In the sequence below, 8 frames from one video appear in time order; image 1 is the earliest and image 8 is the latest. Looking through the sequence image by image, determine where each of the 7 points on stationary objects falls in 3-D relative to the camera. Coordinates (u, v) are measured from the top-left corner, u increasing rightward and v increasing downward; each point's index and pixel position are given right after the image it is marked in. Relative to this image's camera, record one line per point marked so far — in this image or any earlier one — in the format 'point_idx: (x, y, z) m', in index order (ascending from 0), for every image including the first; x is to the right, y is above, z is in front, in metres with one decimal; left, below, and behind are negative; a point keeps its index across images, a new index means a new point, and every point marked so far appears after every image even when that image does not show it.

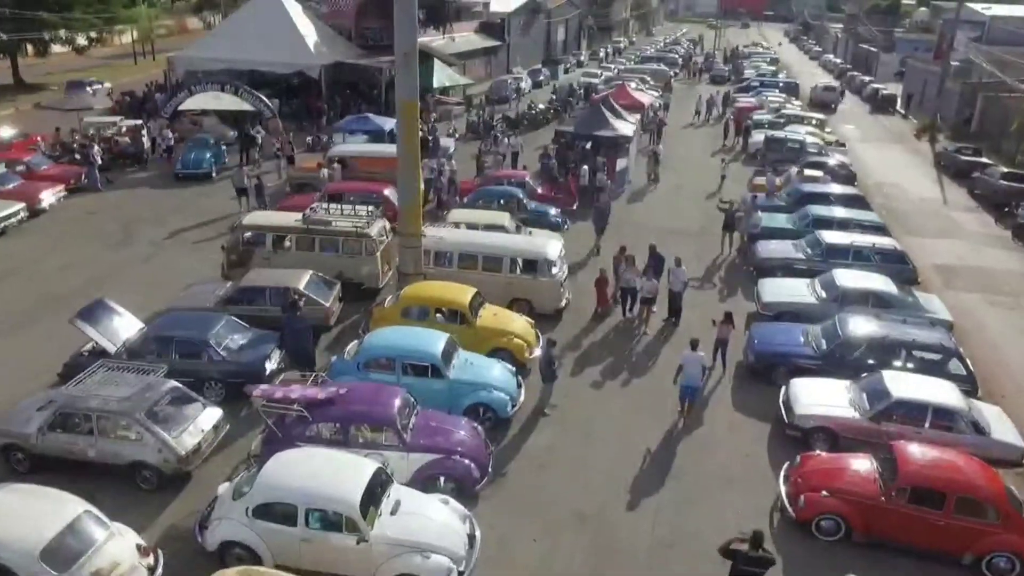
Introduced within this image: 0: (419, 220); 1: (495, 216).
0: (-1.9, +1.4, +15.9) m
1: (-0.4, +1.8, +20.1) m
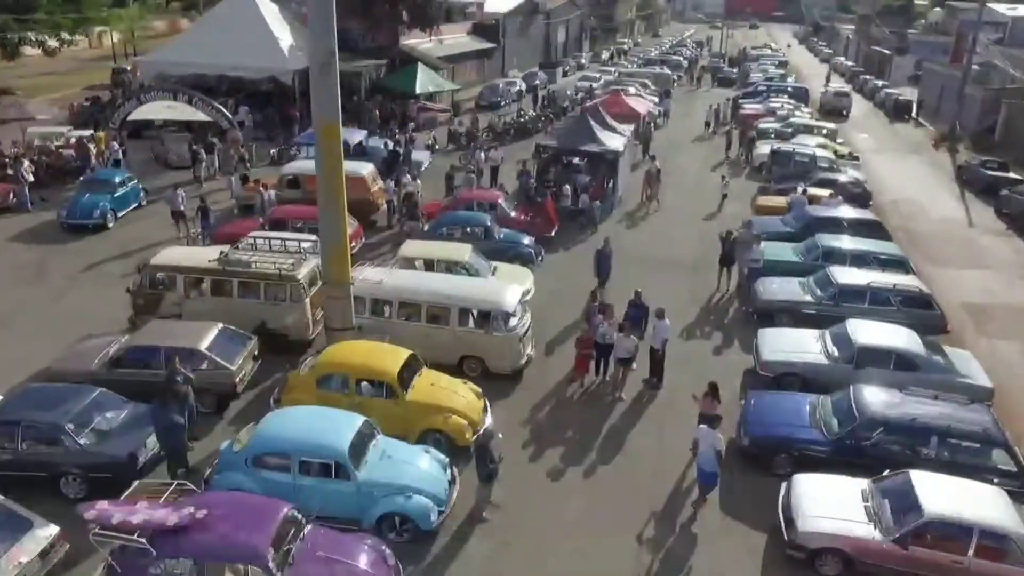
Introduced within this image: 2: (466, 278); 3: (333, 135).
0: (-2.8, +0.4, +13.2) m
1: (-1.3, +0.8, +17.4) m
2: (-0.9, +0.2, +14.9) m
3: (-2.8, +2.4, +12.5) m
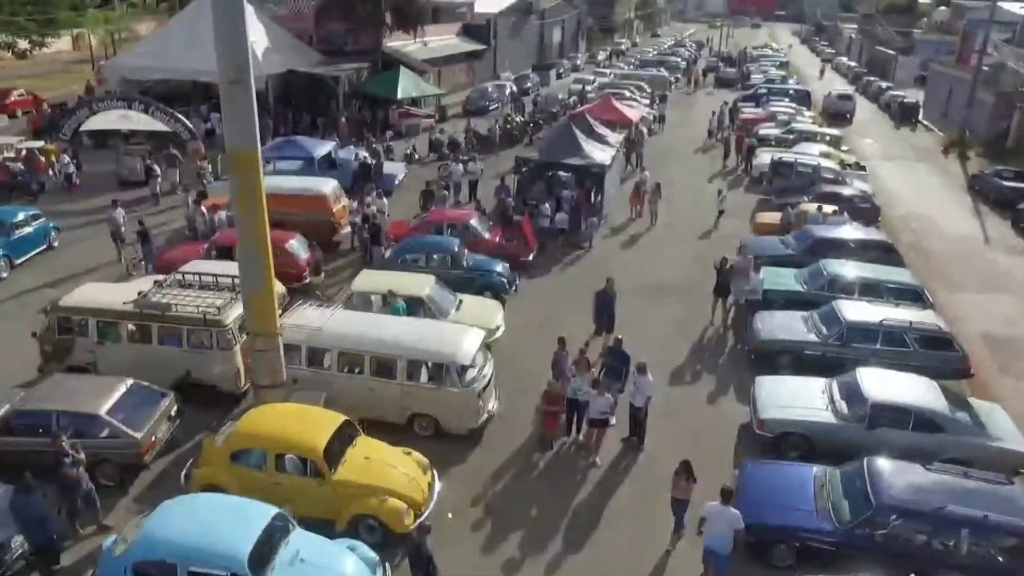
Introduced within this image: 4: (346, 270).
0: (-3.5, -0.4, +11.3) m
1: (-1.9, +0.1, +15.5) m
2: (-1.5, -0.6, +13.0) m
3: (-3.5, +1.7, +10.6) m
4: (-4.1, +0.5, +19.5) m
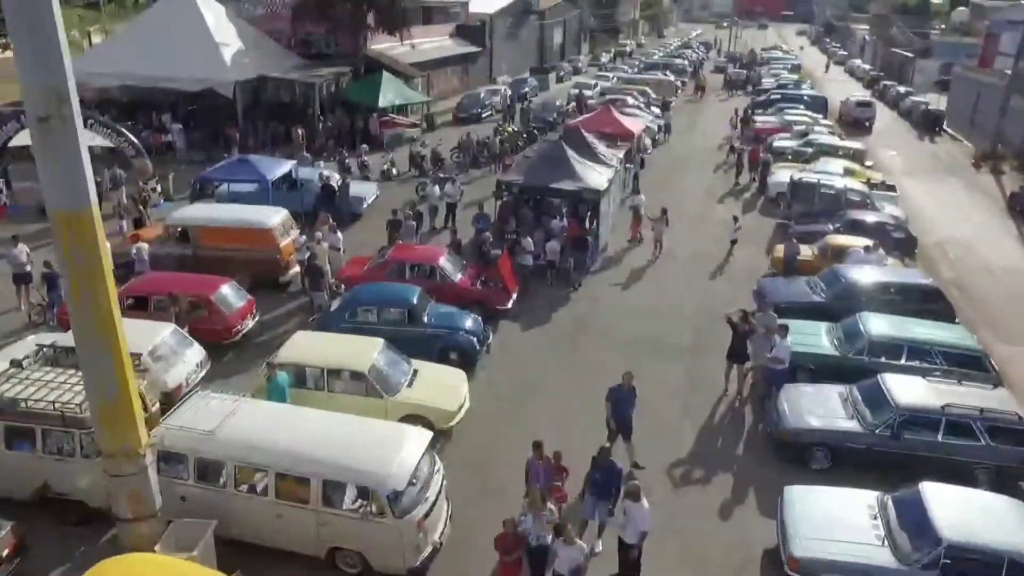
0: (-4.0, -1.5, +8.3) m
1: (-2.5, -1.0, +12.4) m
2: (-2.1, -1.7, +10.0) m
3: (-4.1, +0.6, +7.5) m
4: (-4.6, -0.6, +16.5) m
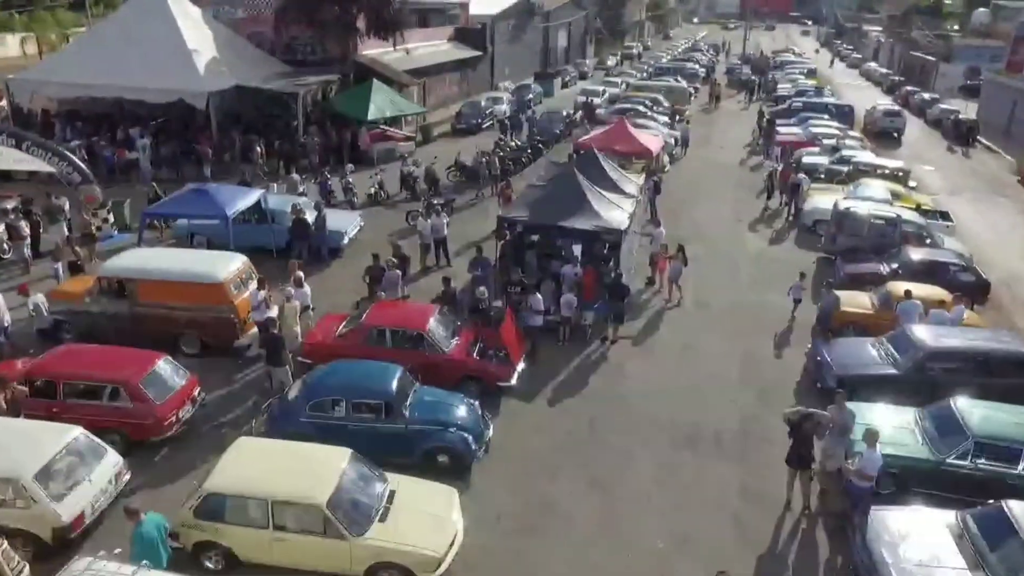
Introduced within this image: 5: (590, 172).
0: (-4.0, -2.7, +5.2) m
1: (-2.4, -2.2, +9.3) m
2: (-2.0, -2.9, +6.9) m
3: (-4.0, -0.6, +4.4) m
4: (-4.5, -1.8, +13.4) m
5: (+1.9, +2.8, +19.4) m
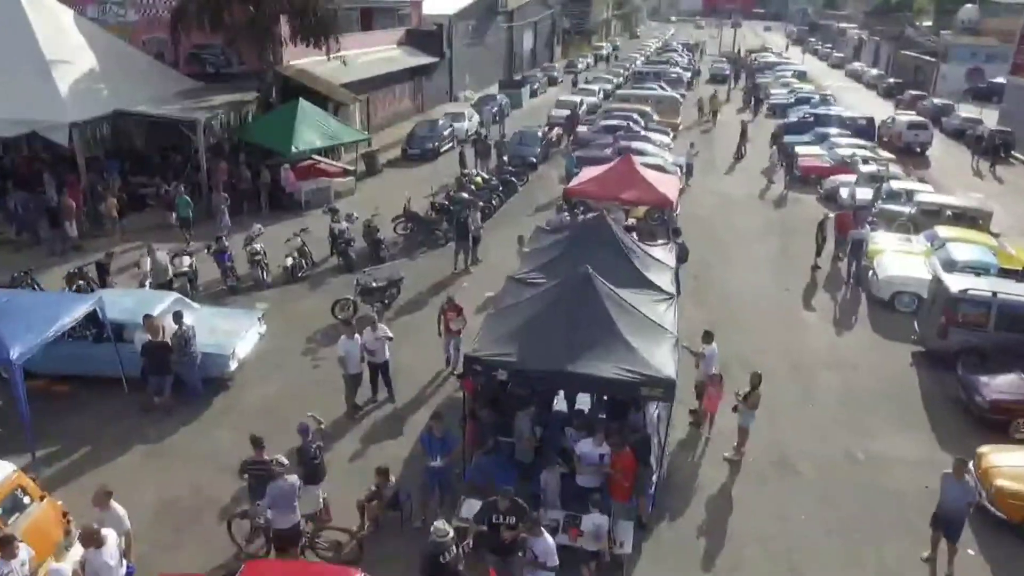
0: (-3.6, -5.2, -1.6) m
1: (-2.2, -4.7, +2.6) m
2: (-1.7, -5.3, +0.2) m
3: (-3.7, -3.2, -2.4) m
4: (-4.6, -4.3, +6.5) m
5: (+1.5, +0.5, +12.8) m
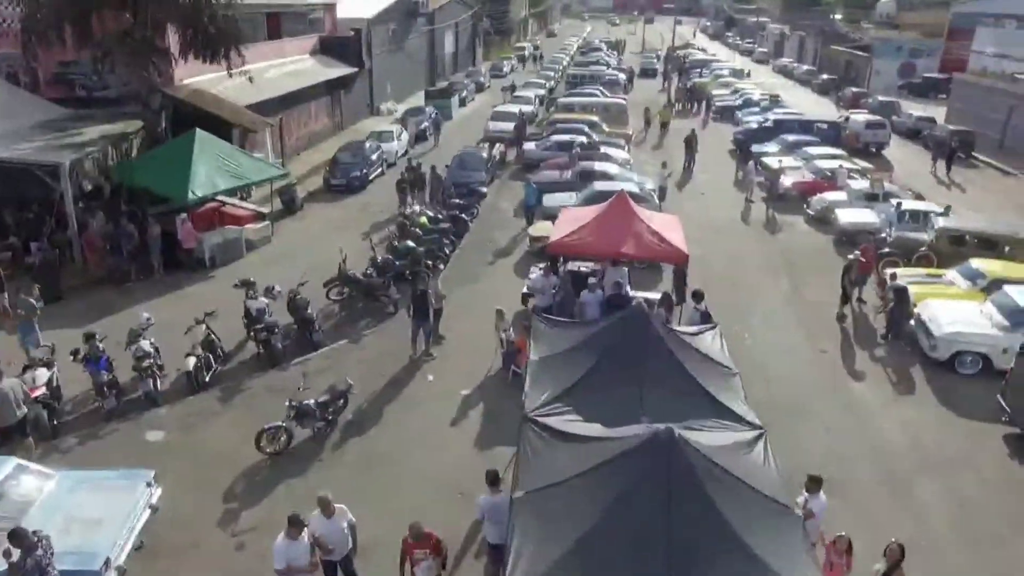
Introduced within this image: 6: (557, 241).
0: (-1.6, -7.0, -6.0) m
1: (-0.7, -6.4, -1.7) m
2: (+0.1, -7.0, -4.0) m
3: (-1.7, -4.9, -6.8) m
4: (-3.5, -6.2, +2.0) m
5: (+1.7, -1.0, +8.9) m
6: (+0.9, +0.9, +15.1) m
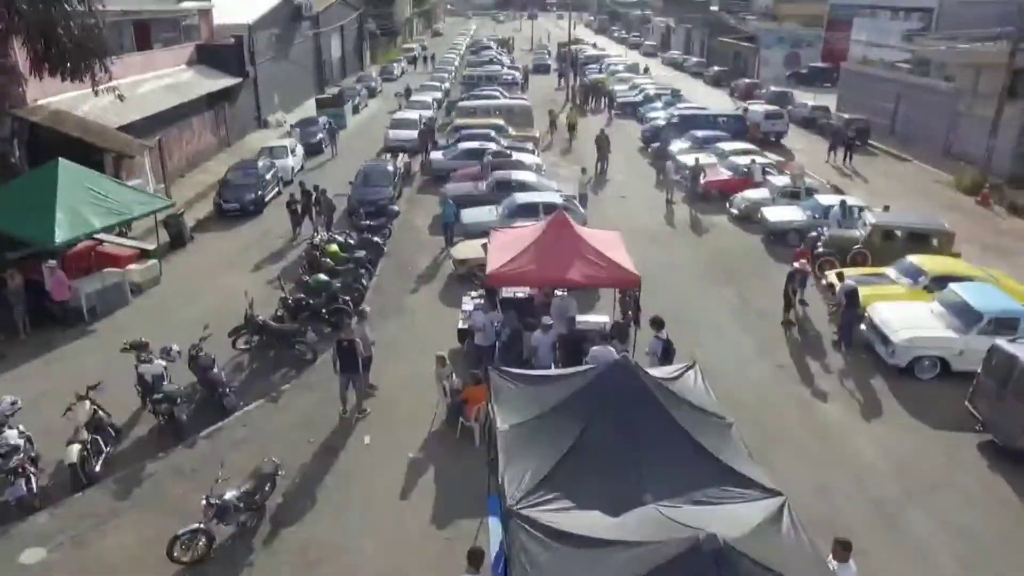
0: (+0.6, -7.7, -7.6) m
1: (+0.8, -7.1, -3.2) m
2: (+2.0, -7.6, -5.4) m
3: (+0.4, -5.7, -8.4) m
4: (-2.4, -7.0, +0.1) m
5: (+1.5, -1.6, +7.5) m
6: (-0.3, +0.3, +13.6) m
